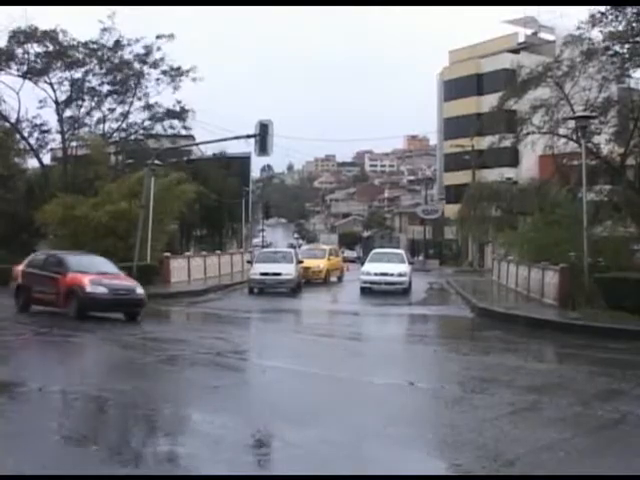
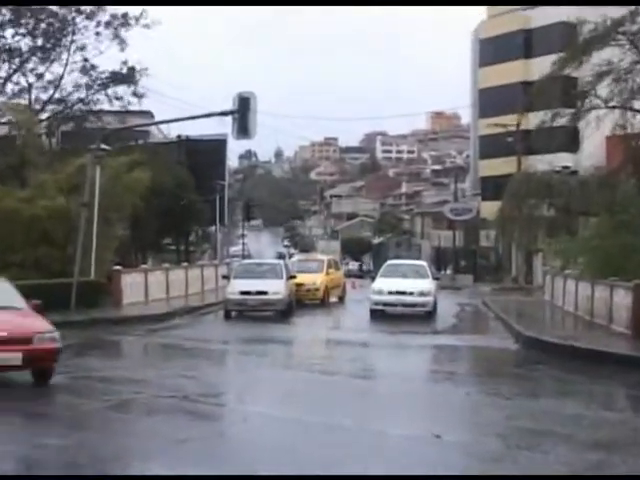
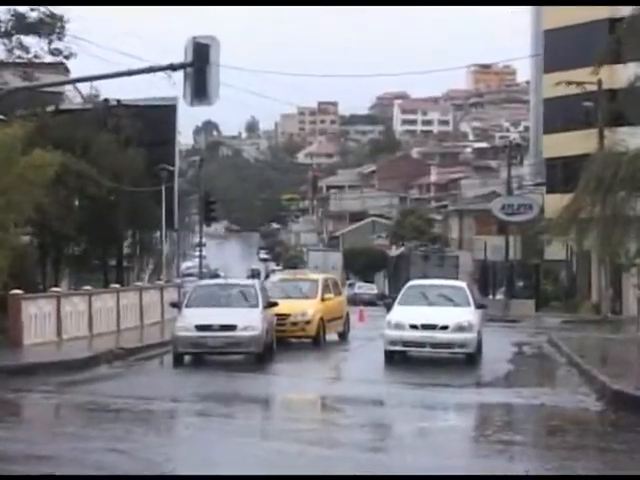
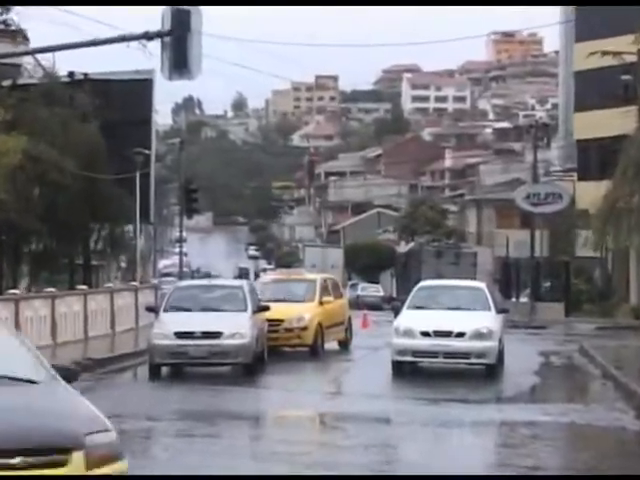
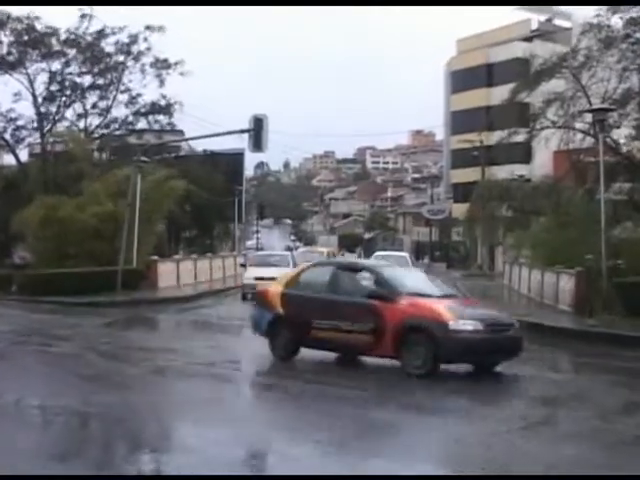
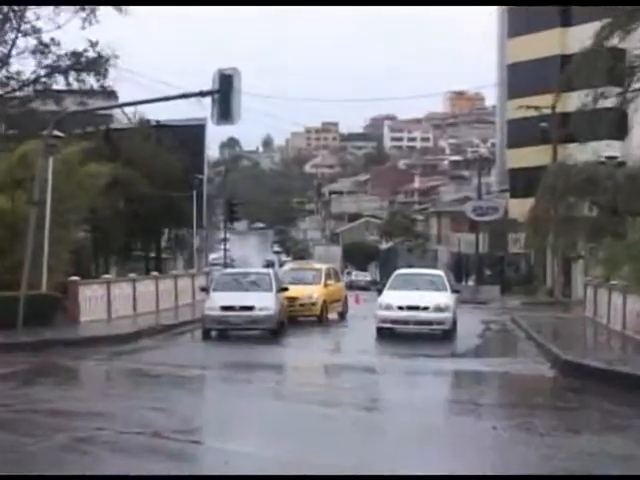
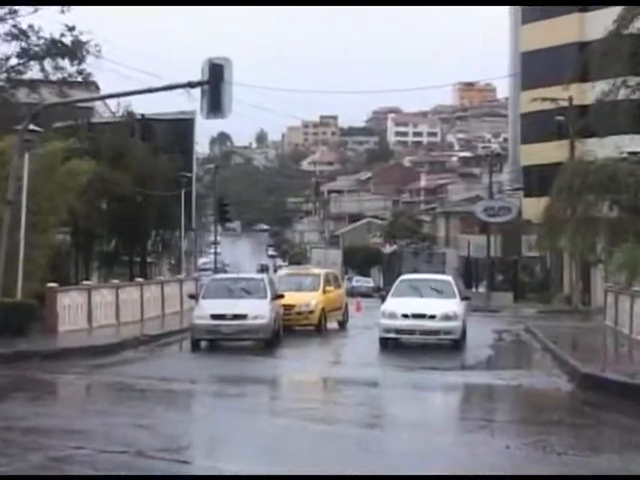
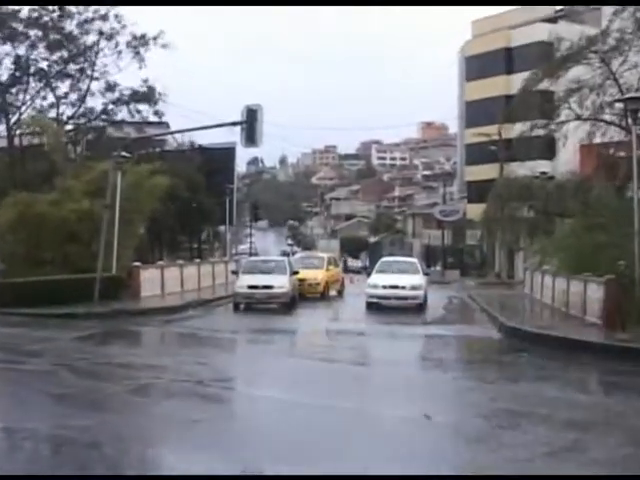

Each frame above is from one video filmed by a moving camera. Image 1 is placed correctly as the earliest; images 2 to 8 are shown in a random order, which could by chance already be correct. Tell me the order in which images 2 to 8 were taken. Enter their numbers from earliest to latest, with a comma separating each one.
5, 8, 2, 6, 7, 3, 4
